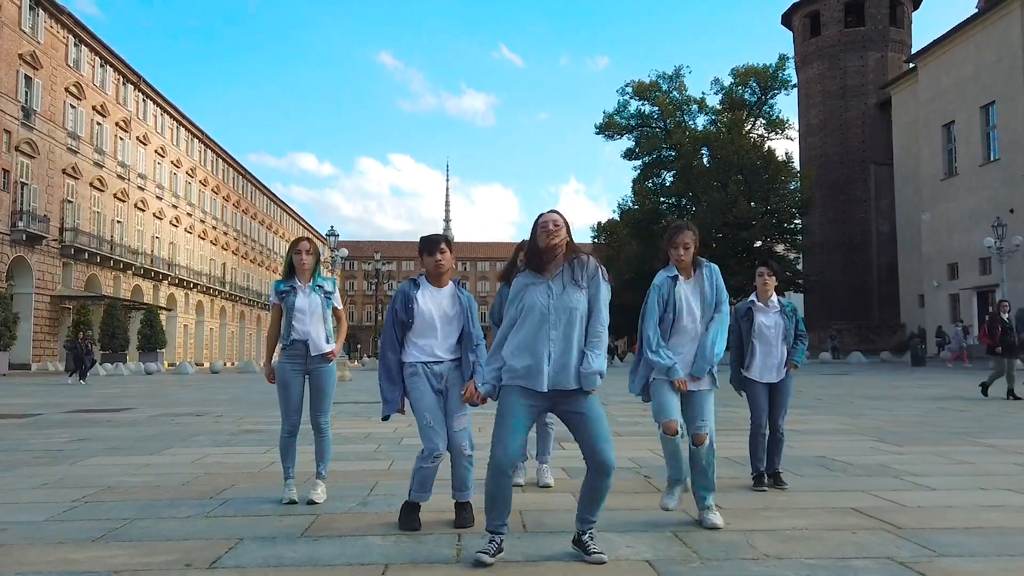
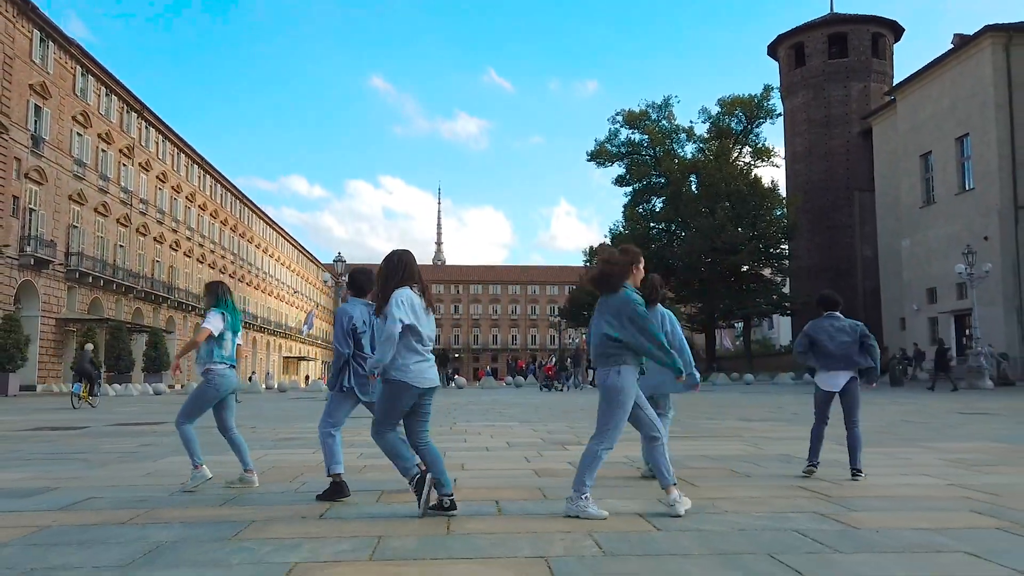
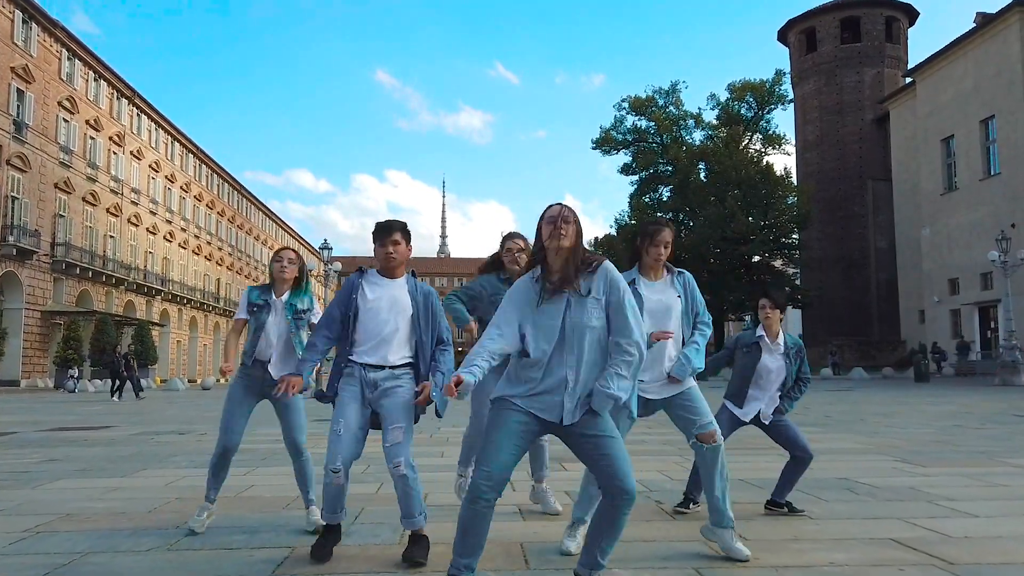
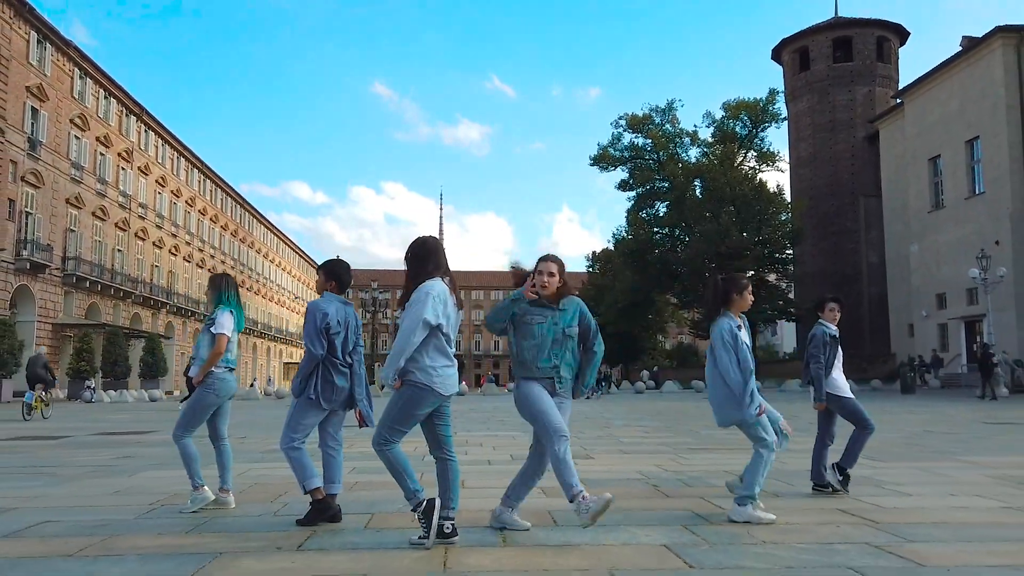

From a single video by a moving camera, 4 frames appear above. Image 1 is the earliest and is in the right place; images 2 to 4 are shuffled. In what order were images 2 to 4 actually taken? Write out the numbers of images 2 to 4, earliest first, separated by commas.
3, 4, 2
